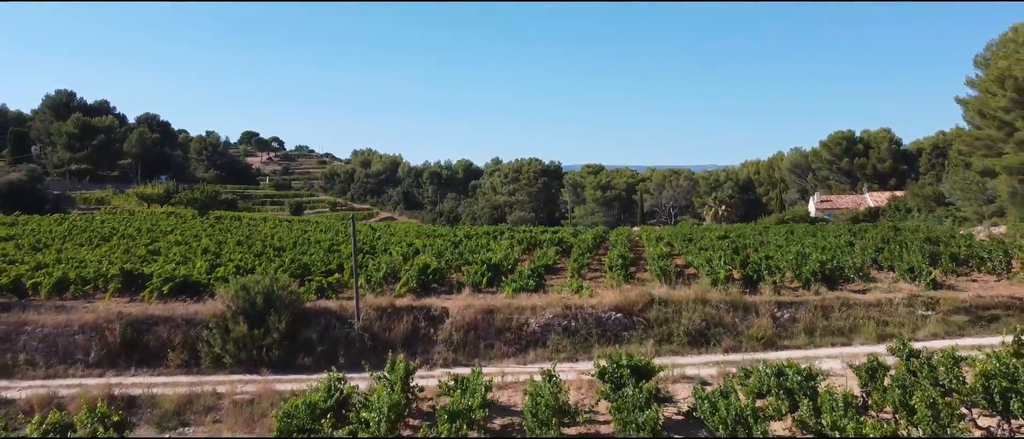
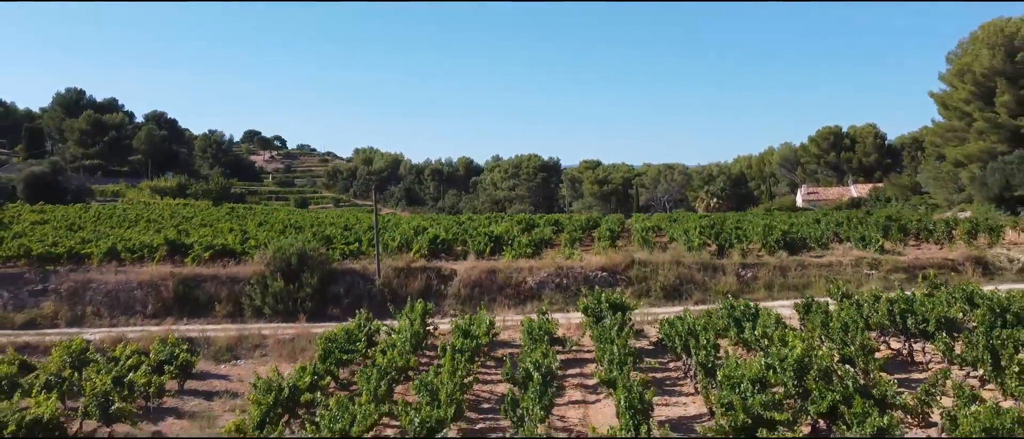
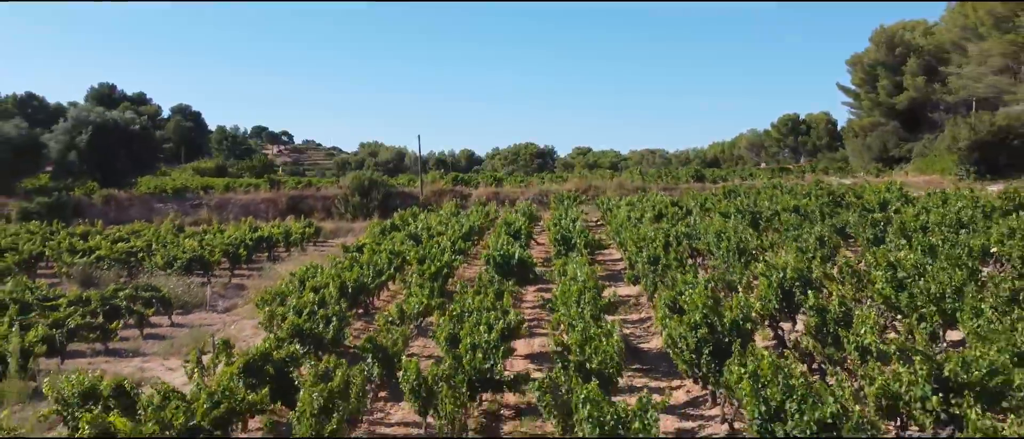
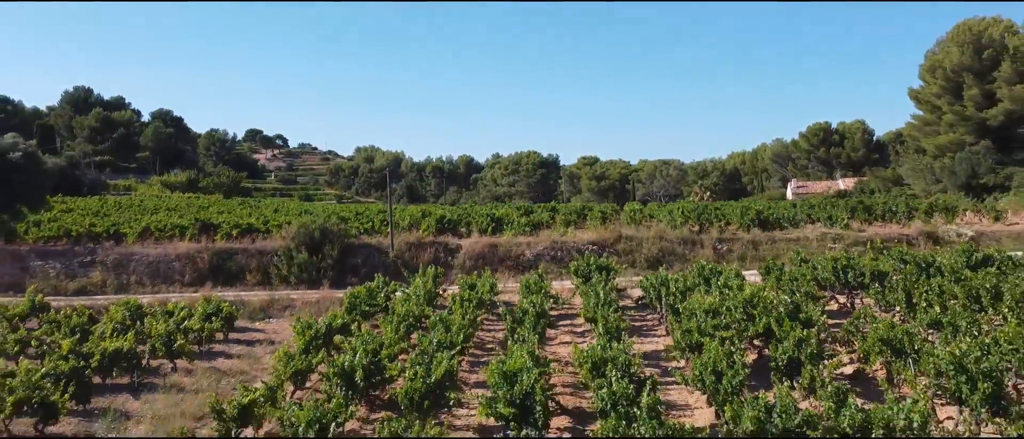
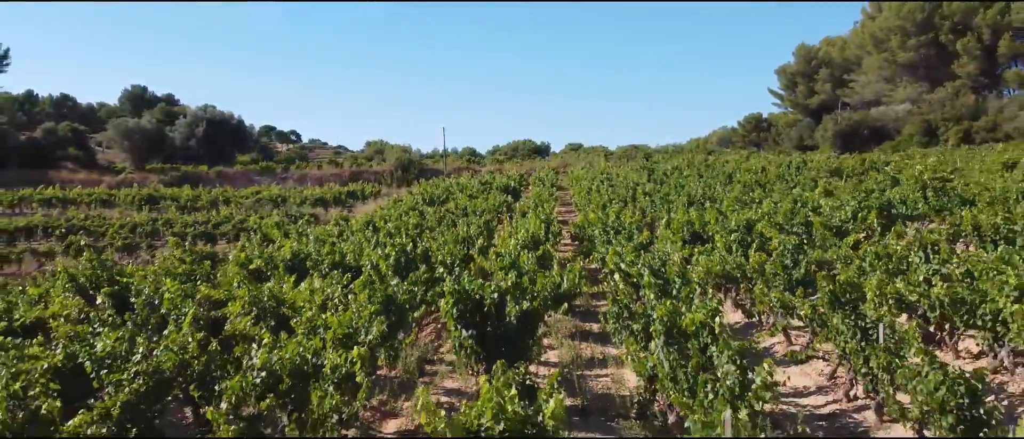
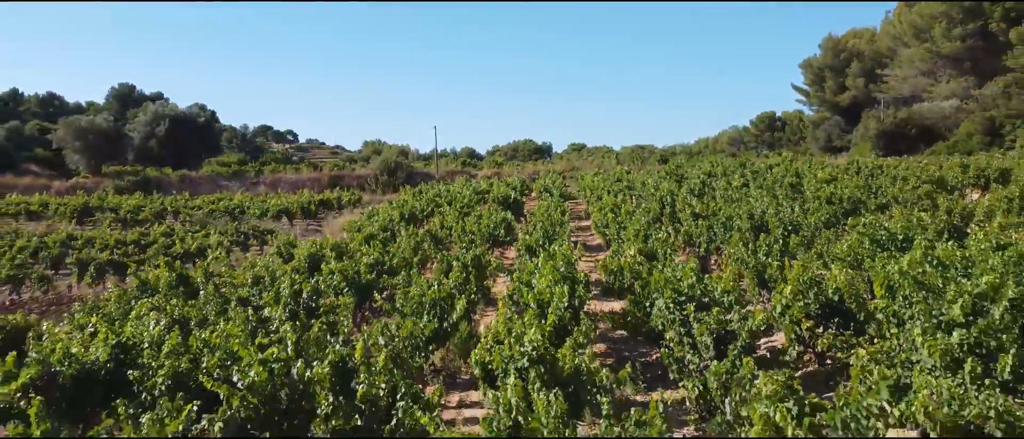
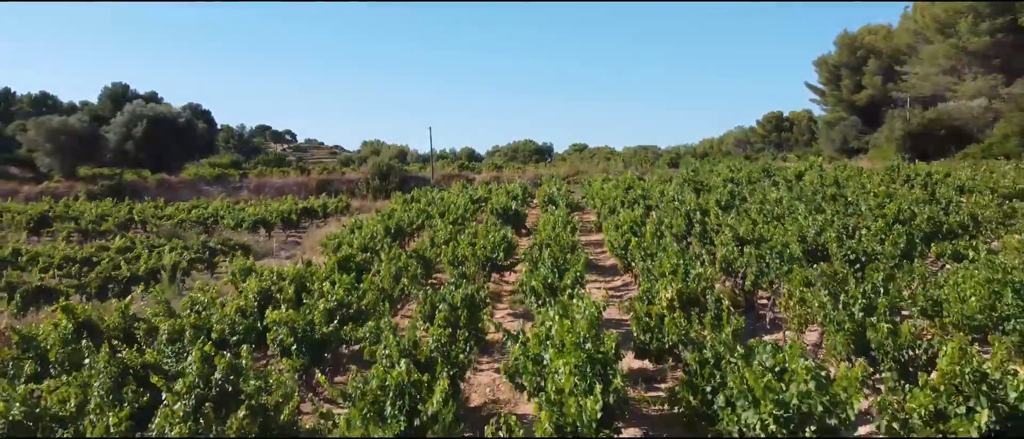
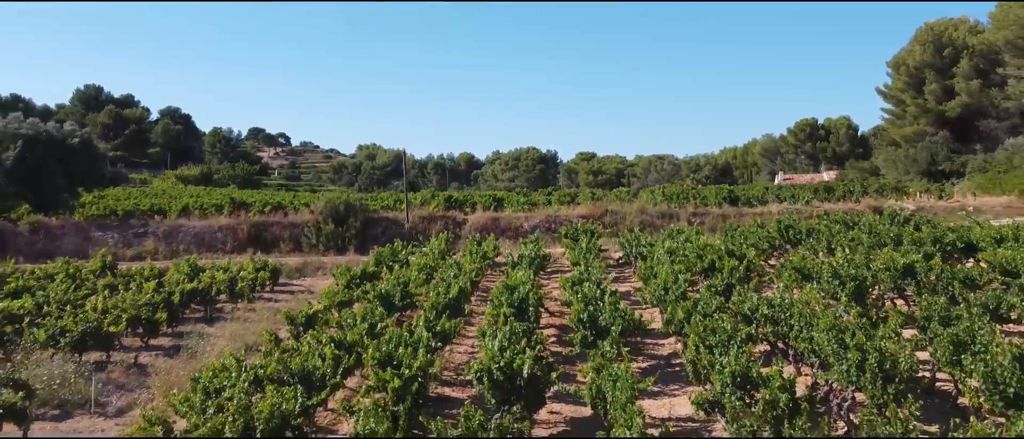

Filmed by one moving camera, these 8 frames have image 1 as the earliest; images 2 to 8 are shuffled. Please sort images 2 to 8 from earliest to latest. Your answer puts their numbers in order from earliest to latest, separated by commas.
2, 4, 8, 3, 7, 6, 5
